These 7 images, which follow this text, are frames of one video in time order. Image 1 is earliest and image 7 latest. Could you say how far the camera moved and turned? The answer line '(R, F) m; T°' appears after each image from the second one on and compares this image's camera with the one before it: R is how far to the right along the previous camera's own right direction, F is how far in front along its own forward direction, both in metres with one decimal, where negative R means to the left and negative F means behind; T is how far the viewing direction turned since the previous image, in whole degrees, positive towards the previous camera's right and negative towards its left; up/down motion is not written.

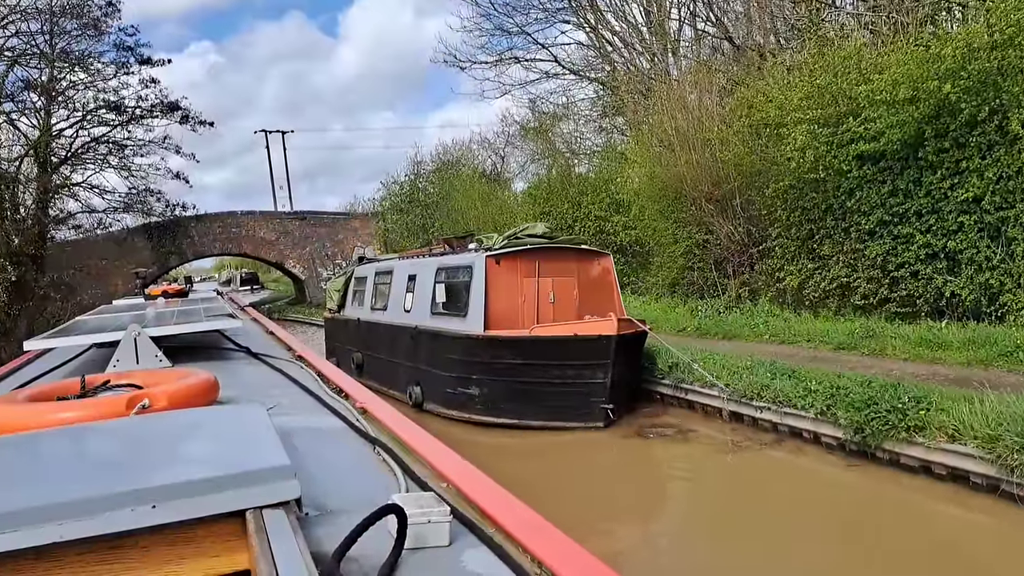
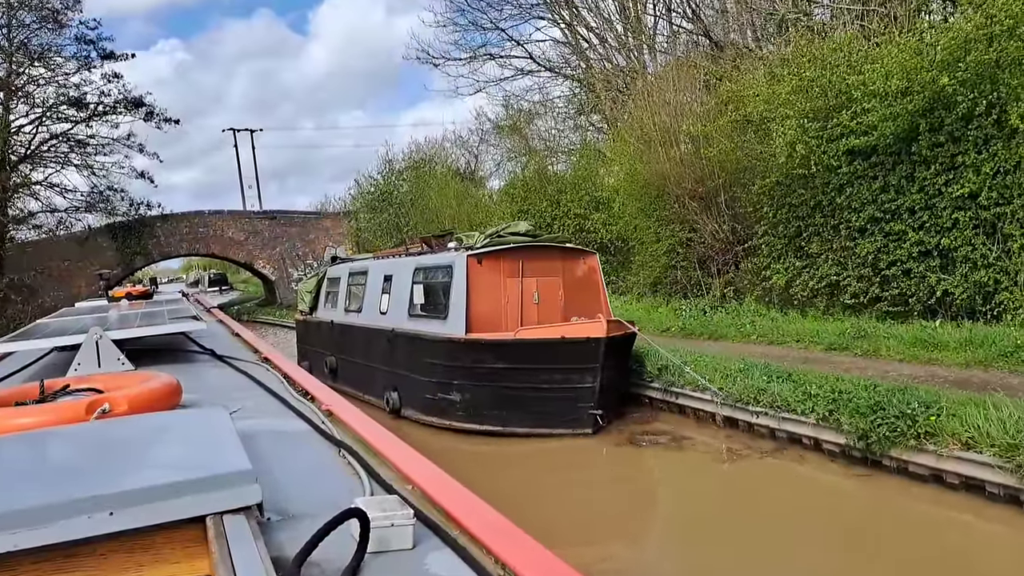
(-0.1, +0.4) m; +2°
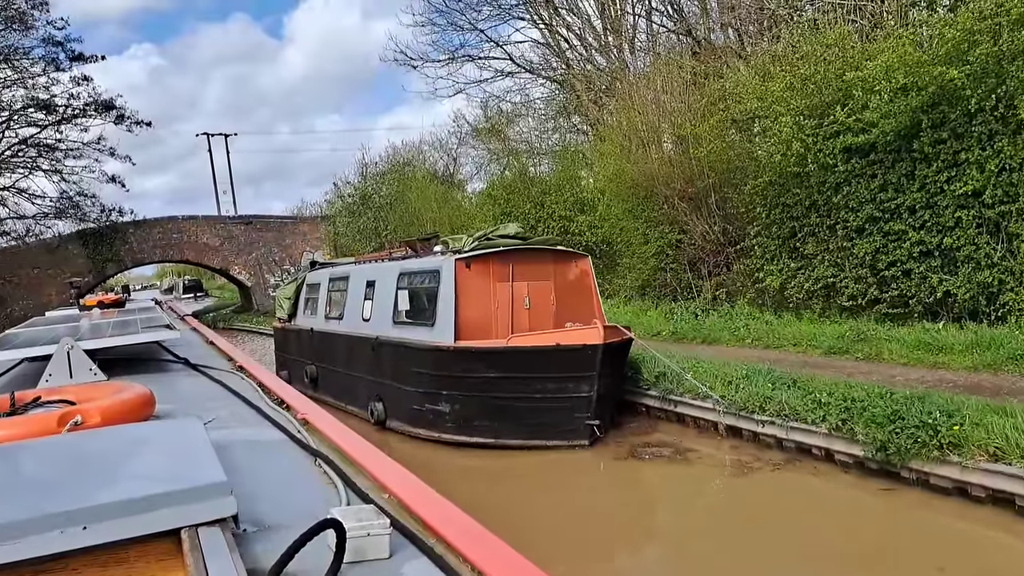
(-0.1, +0.4) m; +2°
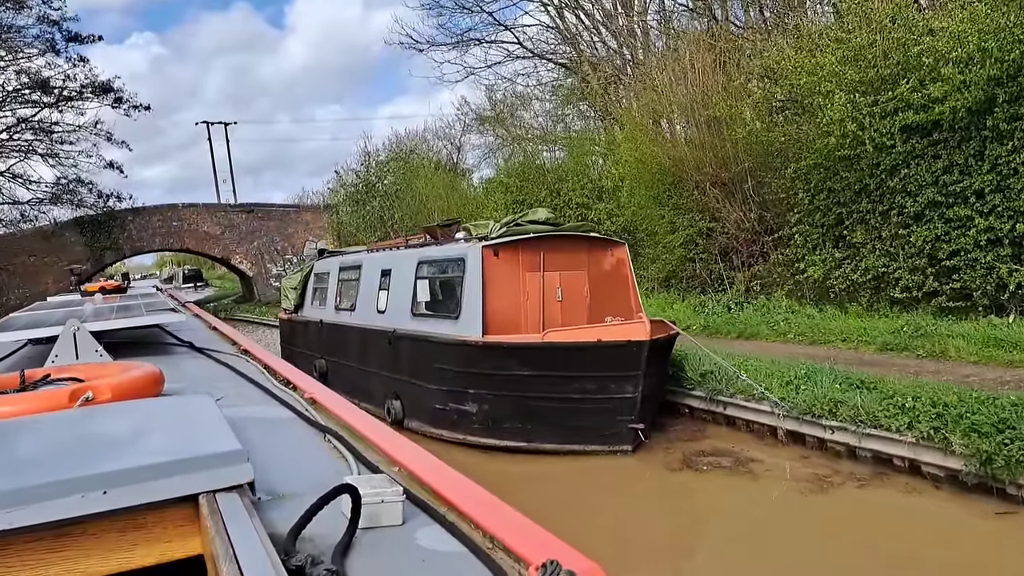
(-0.3, +0.7) m; 0°
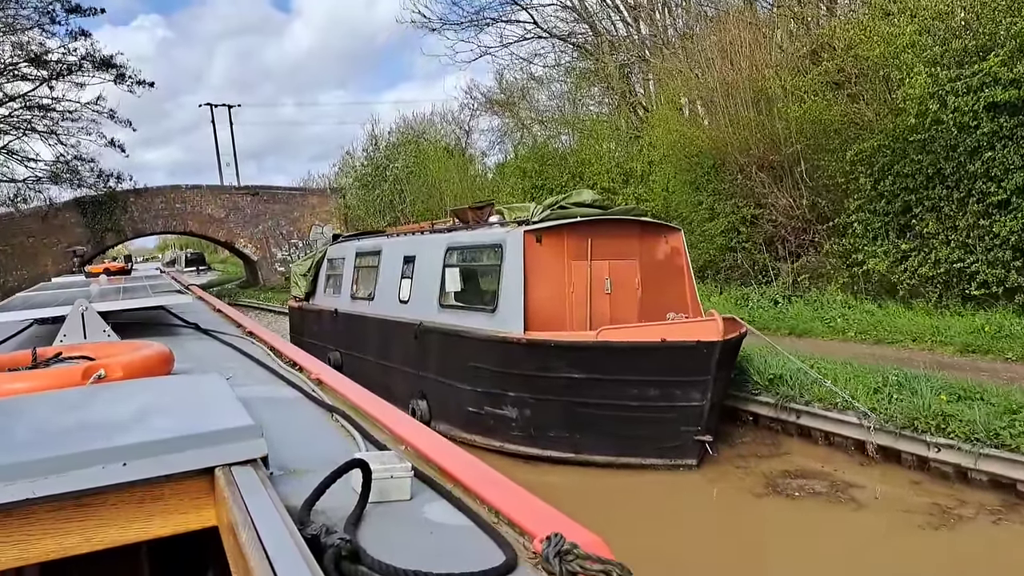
(-0.3, +0.8) m; 0°
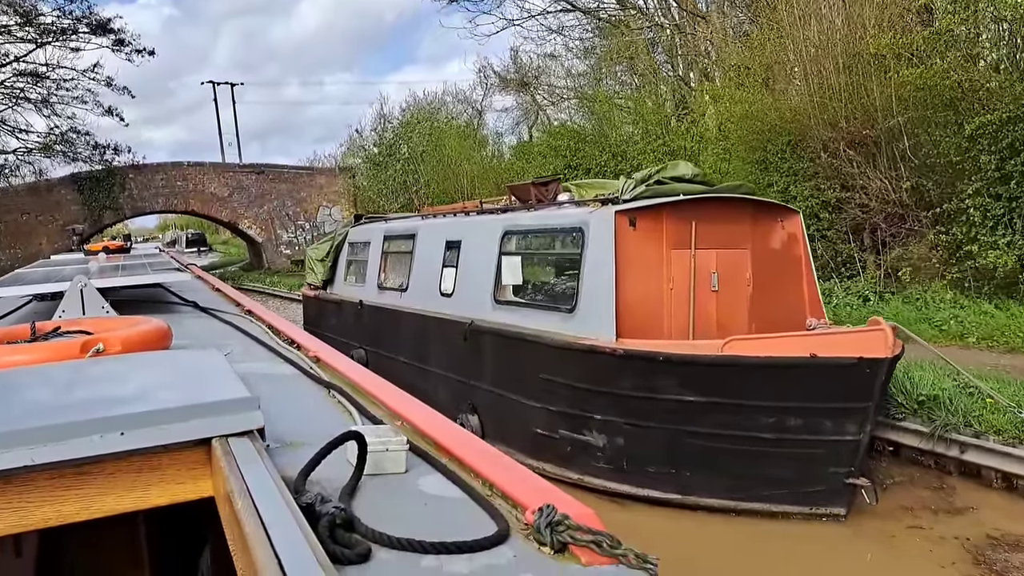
(-0.5, +1.3) m; 0°
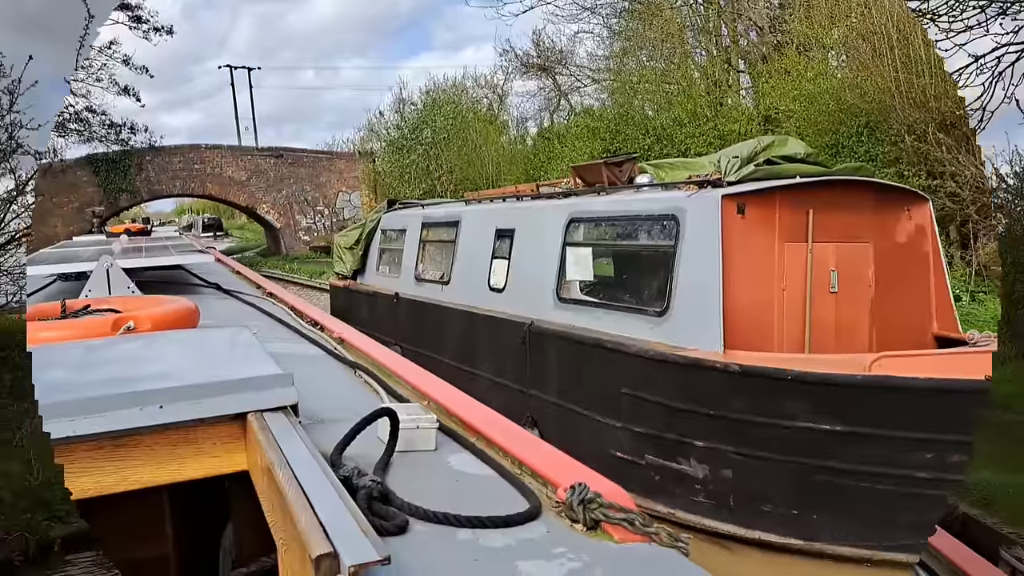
(-0.4, +0.8) m; -1°
